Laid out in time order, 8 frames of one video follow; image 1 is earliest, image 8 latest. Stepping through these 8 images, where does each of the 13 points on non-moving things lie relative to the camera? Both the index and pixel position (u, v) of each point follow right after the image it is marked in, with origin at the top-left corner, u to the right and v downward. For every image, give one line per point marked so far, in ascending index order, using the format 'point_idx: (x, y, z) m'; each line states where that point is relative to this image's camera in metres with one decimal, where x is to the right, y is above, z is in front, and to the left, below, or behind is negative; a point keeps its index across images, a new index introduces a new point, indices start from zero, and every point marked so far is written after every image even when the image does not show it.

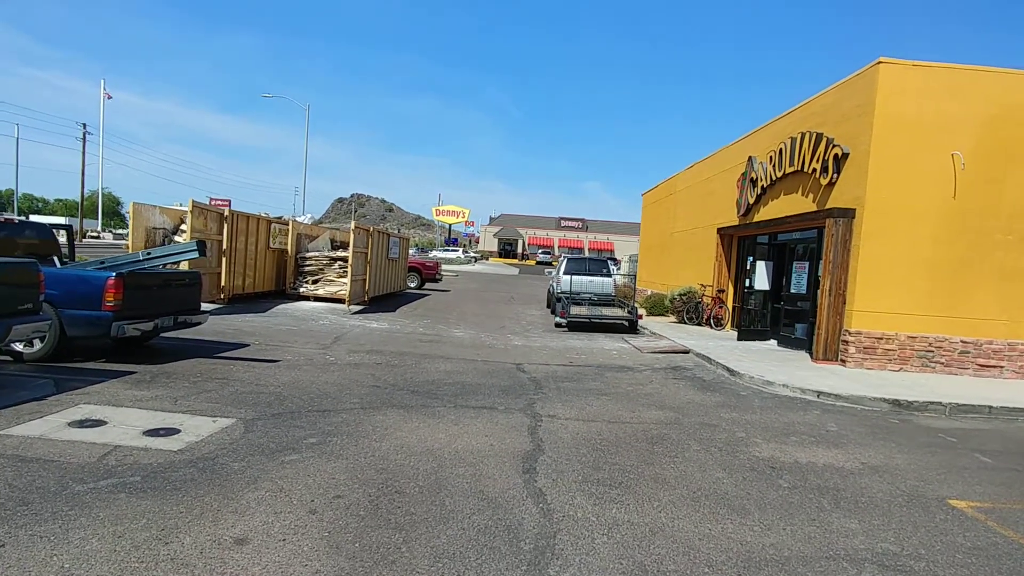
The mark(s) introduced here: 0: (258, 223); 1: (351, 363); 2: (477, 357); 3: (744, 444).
0: (-7.9, +2.0, +18.7) m
1: (-2.6, -1.2, +9.8) m
2: (-0.6, -1.3, +11.2) m
3: (+2.5, -1.7, +6.4) m
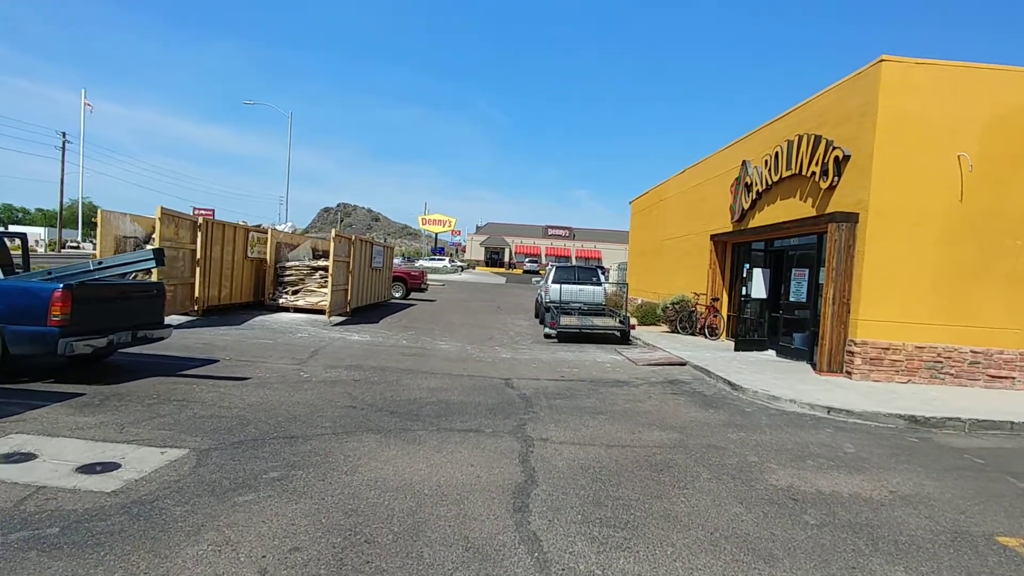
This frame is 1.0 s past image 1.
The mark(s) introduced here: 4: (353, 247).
0: (-8.2, +1.7, +17.9) m
1: (-2.8, -1.4, +9.1) m
2: (-0.8, -1.5, +10.5) m
3: (+2.4, -1.8, +5.8) m
4: (-5.2, +1.3, +19.7) m
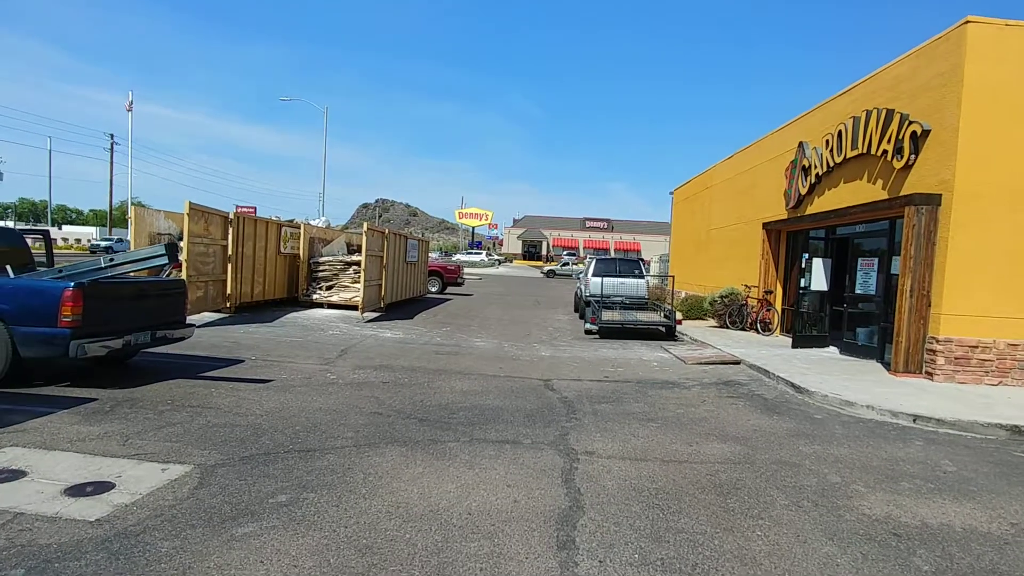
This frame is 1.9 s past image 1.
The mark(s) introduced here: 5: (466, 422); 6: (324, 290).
0: (-7.2, +1.8, +17.7) m
1: (-2.2, -1.3, +8.5) m
2: (-0.2, -1.4, +9.9) m
3: (+2.7, -1.7, +4.9) m
4: (-4.0, +1.5, +19.2) m
5: (-0.5, -1.5, +6.7) m
6: (-5.9, -0.1, +18.9) m
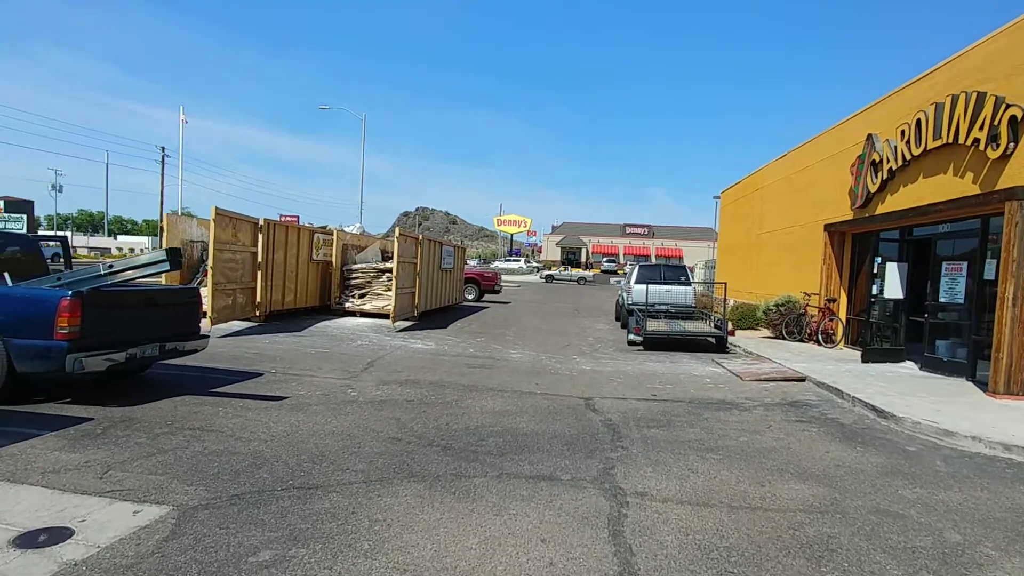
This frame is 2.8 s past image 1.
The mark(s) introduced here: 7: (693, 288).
0: (-6.1, +1.6, +17.2) m
1: (-1.8, -1.5, +7.7) m
2: (+0.4, -1.5, +9.0) m
3: (+2.9, -1.8, +3.8) m
4: (-2.8, +1.3, +18.6) m
5: (-0.2, -1.6, +5.8) m
6: (-4.8, -0.3, +18.3) m
7: (+4.7, 0.0, +15.5) m
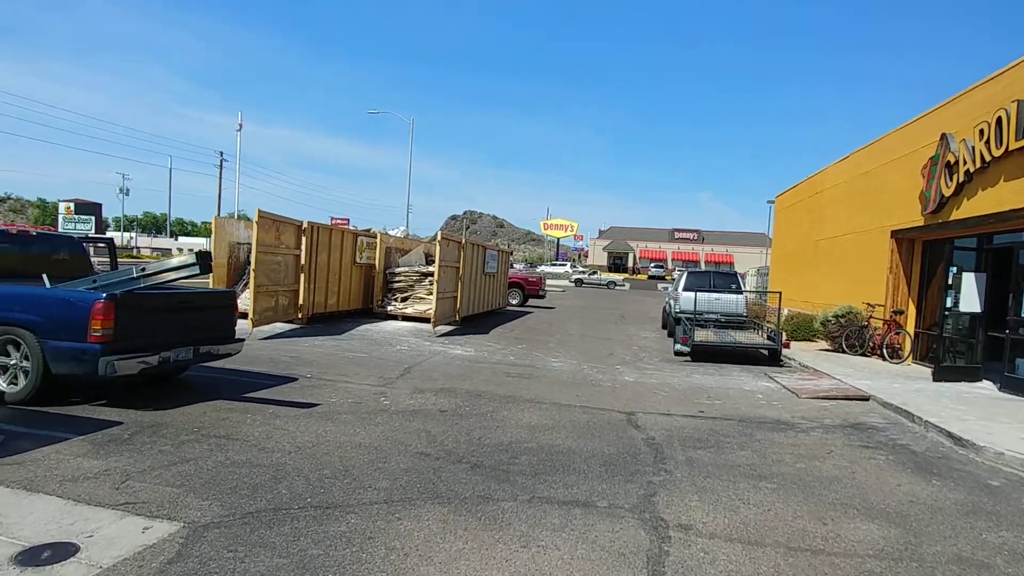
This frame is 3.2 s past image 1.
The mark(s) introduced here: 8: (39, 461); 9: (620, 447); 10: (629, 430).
0: (-4.9, +1.5, +17.3) m
1: (-1.3, -1.5, +7.5) m
2: (+0.9, -1.6, +8.5) m
3: (+3.1, -1.9, +3.2) m
4: (-1.5, +1.1, +18.4) m
5: (+0.1, -1.7, +5.5) m
6: (-3.5, -0.4, +18.3) m
7: (+5.7, -0.2, +14.8) m
8: (-3.9, -1.4, +4.9) m
9: (+1.1, -1.7, +6.4) m
10: (+1.4, -1.7, +7.1) m
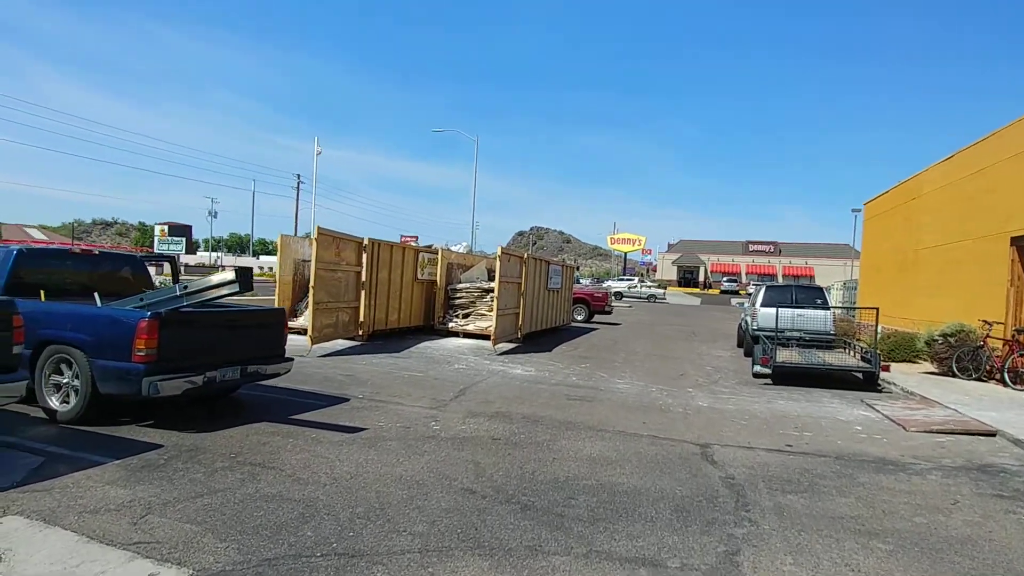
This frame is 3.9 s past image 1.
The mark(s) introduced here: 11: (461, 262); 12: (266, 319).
0: (-3.1, +1.0, +17.2) m
1: (-0.6, -1.7, +6.9) m
2: (+1.7, -1.8, +7.7) m
3: (+3.2, -1.9, +2.2) m
4: (+0.4, +0.6, +17.9) m
5: (+0.6, -1.8, +4.8) m
6: (-1.6, -0.9, +17.9) m
7: (+7.2, -0.6, +13.4) m
8: (-3.5, -1.6, +4.7) m
9: (+1.7, -1.9, +5.6) m
10: (+2.0, -1.9, +6.3) m
11: (-1.7, +0.9, +19.9) m
12: (-3.1, -0.4, +7.6) m
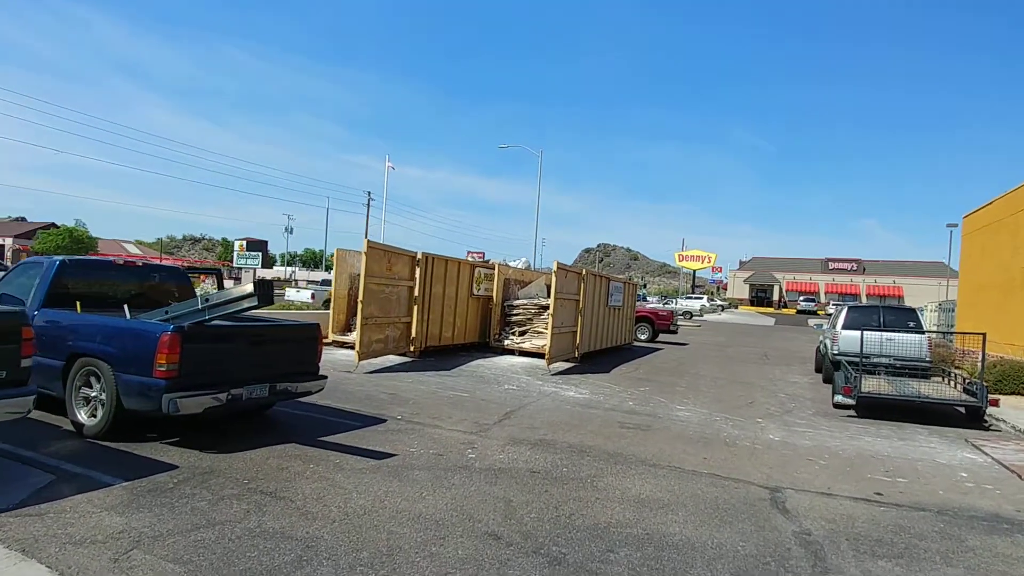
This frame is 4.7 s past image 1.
0: (-1.5, +0.6, +16.8) m
1: (-0.2, -1.9, +6.3) m
2: (+2.2, -2.0, +6.9) m
3: (+3.1, -2.0, +1.2) m
4: (+2.0, +0.1, +17.1) m
5: (+0.8, -1.9, +4.0) m
6: (+0.1, -1.4, +17.4) m
7: (+8.3, -1.0, +11.9) m
8: (-3.3, -1.6, +4.4) m
9: (+1.9, -2.0, +4.7) m
10: (+2.4, -2.0, +5.4) m
11: (+0.2, +0.4, +19.4) m
12: (-2.6, -0.6, +7.2) m
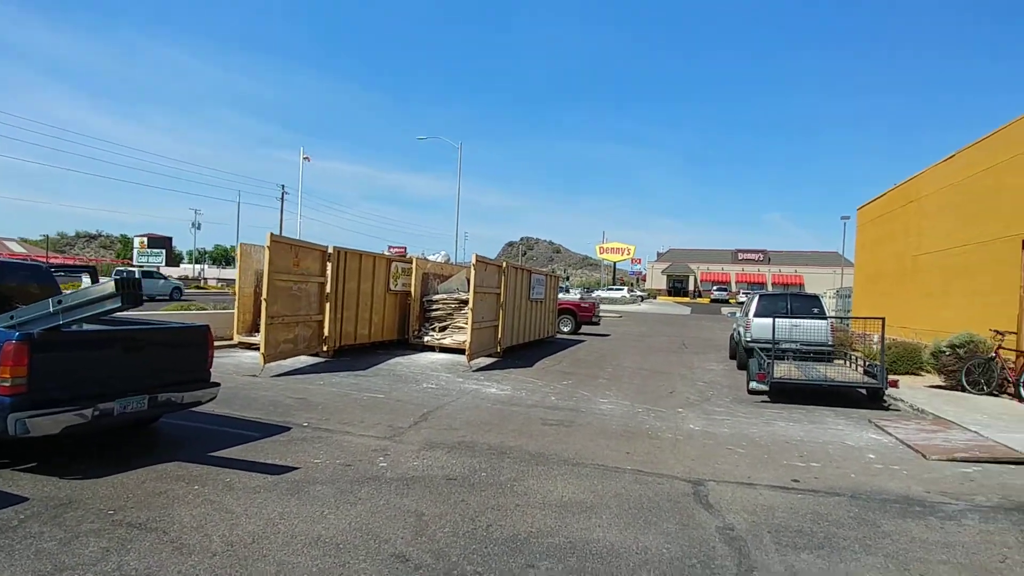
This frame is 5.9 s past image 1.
0: (-3.7, +0.7, +16.1) m
1: (-1.0, -1.8, +5.8) m
2: (+1.3, -1.9, +6.7) m
3: (+2.9, -1.9, +1.1) m
4: (-0.2, +0.3, +16.8) m
5: (+0.2, -1.9, +3.7) m
6: (-2.2, -1.2, +16.8) m
7: (+6.6, -0.7, +12.4) m
8: (-3.8, -1.7, +3.5) m
9: (+1.3, -1.9, +4.5) m
10: (+1.6, -2.0, +5.2) m
11: (-2.3, +0.5, +18.8) m
12: (-3.5, -0.5, +6.4) m
